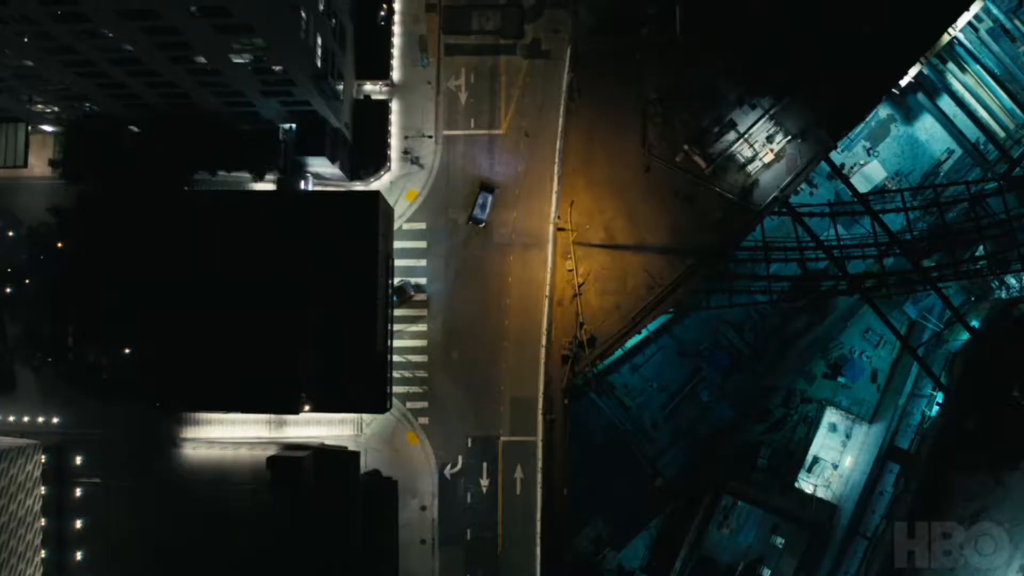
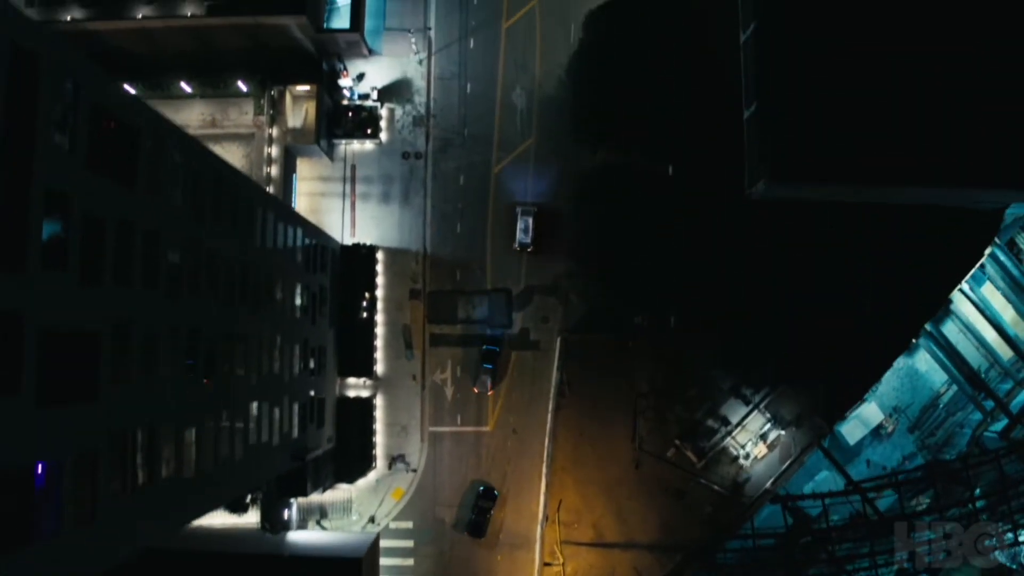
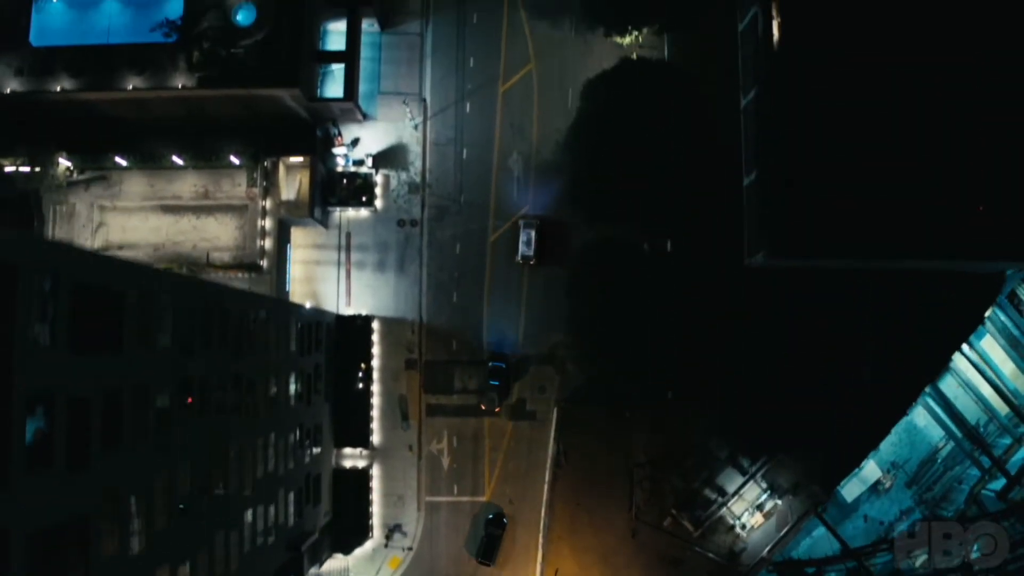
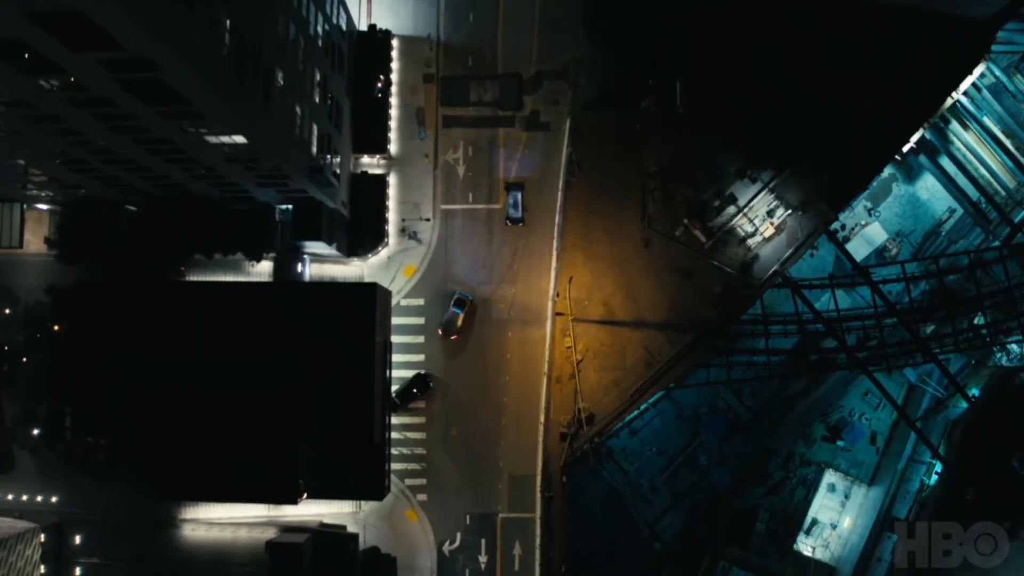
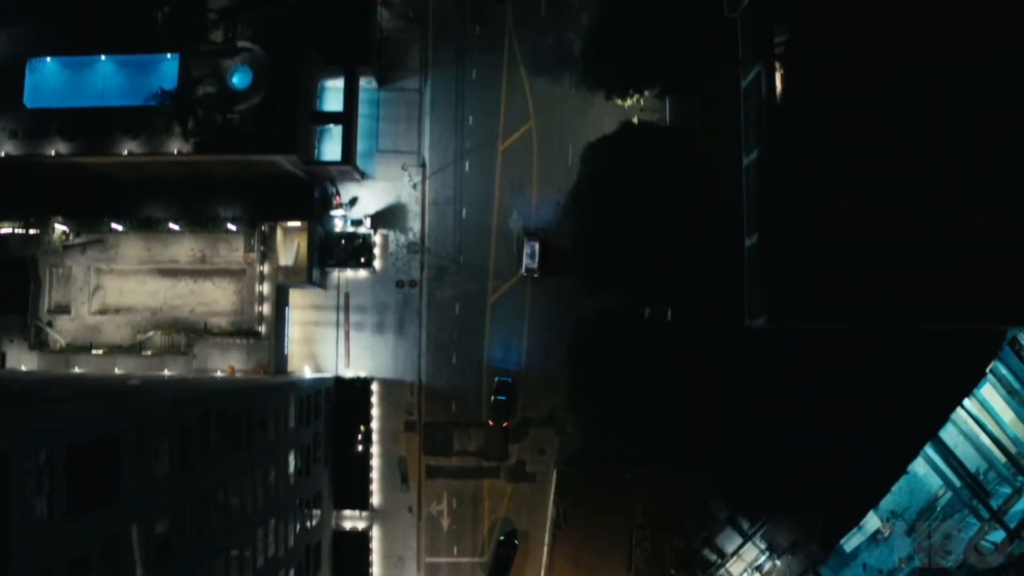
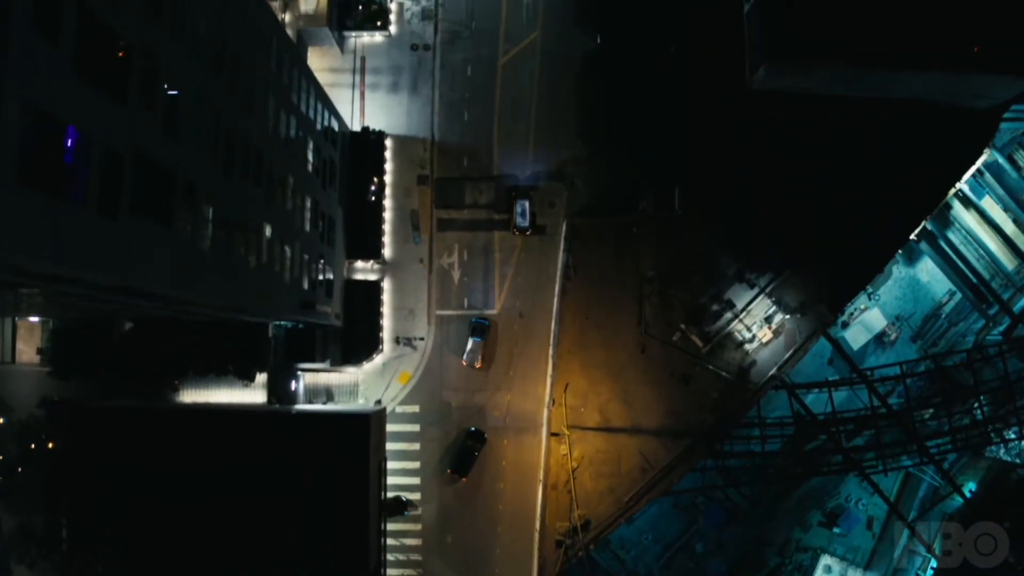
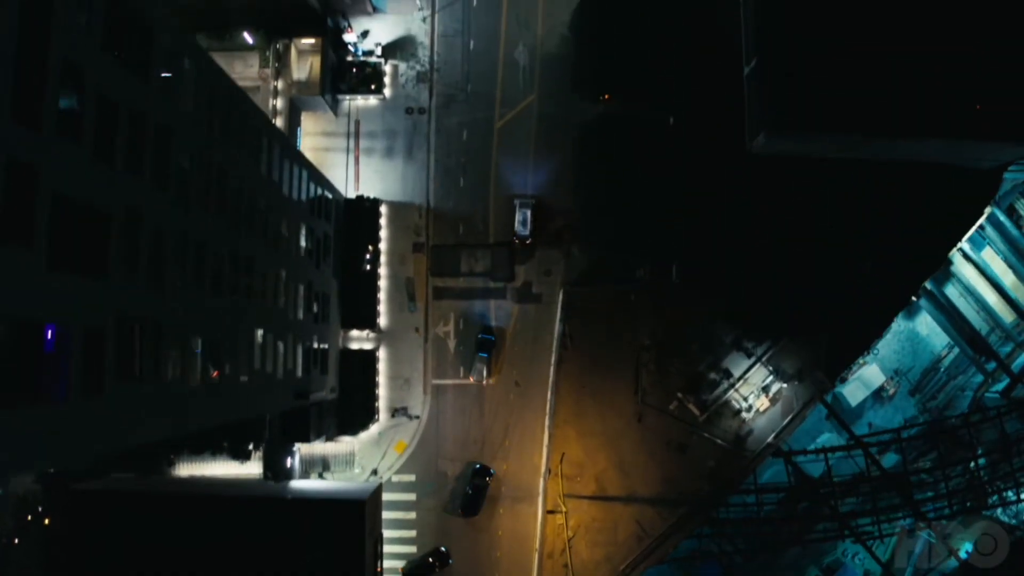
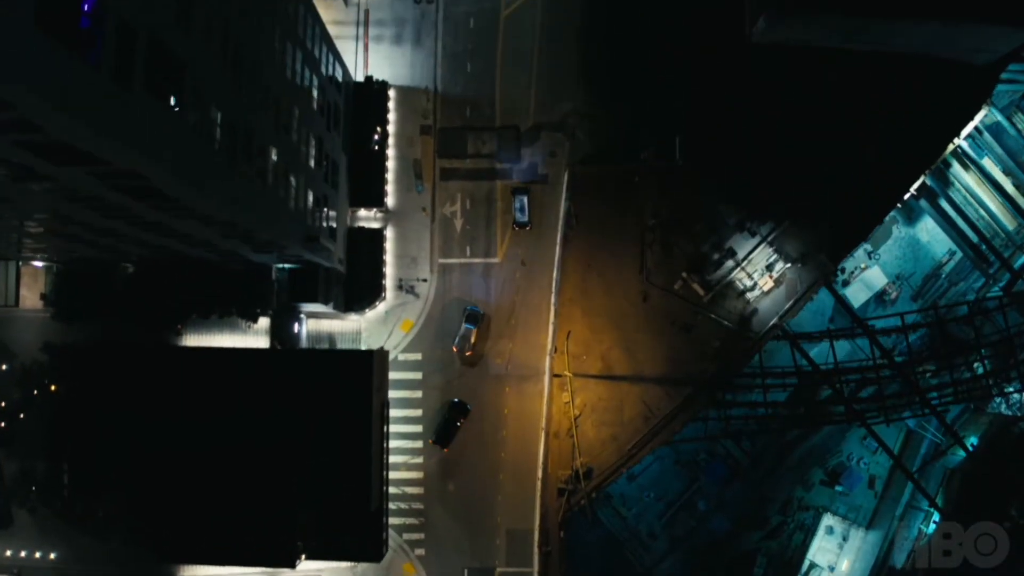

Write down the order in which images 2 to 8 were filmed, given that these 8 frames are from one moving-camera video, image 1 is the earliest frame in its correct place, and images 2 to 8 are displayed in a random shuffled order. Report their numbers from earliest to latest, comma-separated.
4, 8, 6, 7, 2, 3, 5
